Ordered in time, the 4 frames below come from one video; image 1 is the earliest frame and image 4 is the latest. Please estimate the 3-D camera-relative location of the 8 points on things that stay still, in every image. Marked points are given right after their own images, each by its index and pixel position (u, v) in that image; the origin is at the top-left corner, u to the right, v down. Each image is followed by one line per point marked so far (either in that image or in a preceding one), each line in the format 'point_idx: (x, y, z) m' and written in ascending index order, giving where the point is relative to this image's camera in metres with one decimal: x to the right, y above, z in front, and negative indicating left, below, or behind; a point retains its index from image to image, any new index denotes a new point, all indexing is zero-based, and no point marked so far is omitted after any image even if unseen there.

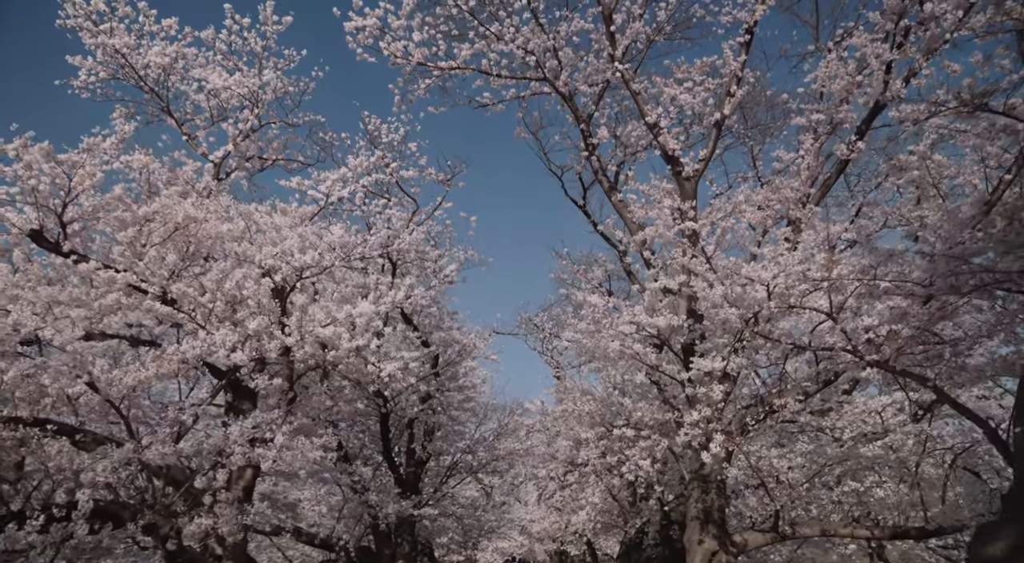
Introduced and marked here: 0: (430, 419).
0: (-1.6, -2.8, +17.3) m
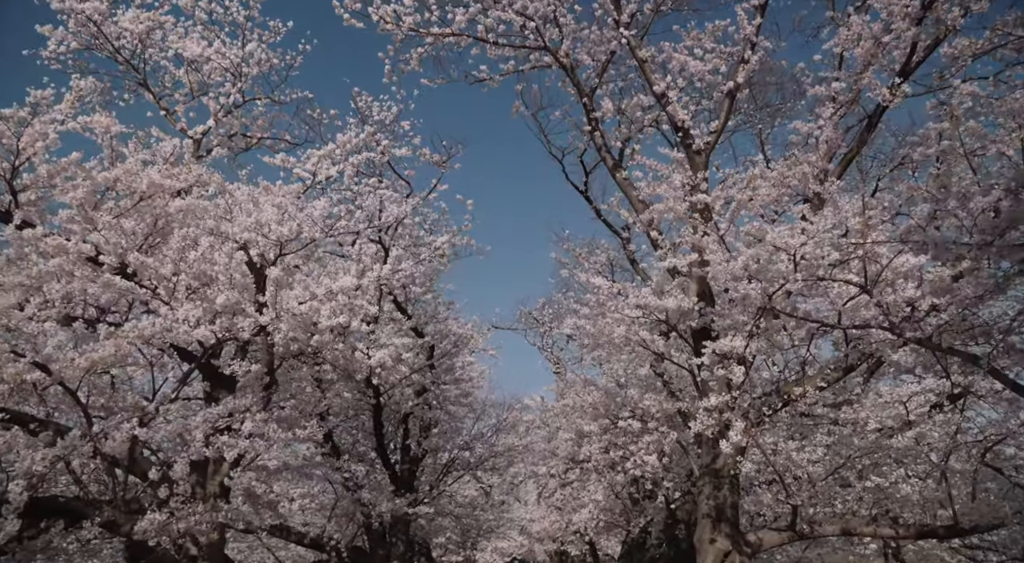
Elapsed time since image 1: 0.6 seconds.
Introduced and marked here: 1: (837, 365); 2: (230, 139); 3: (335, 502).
0: (-1.7, -2.6, +16.6) m
1: (+3.2, -0.8, +8.4) m
2: (-3.7, +1.9, +11.4) m
3: (-3.1, -3.9, +15.2) m
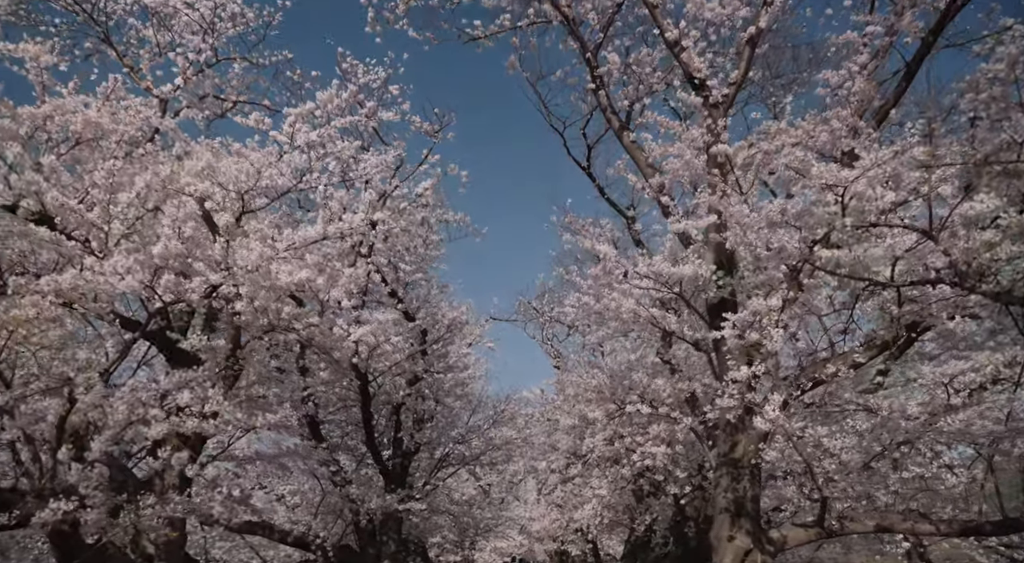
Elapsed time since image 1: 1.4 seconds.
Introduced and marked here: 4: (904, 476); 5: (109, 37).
0: (-1.7, -2.3, +15.7) m
1: (+3.1, -0.5, +7.5) m
2: (-3.8, +2.2, +10.5) m
3: (-3.2, -3.6, +14.3) m
4: (+3.7, -1.8, +8.2) m
5: (-4.7, +2.8, +10.0) m
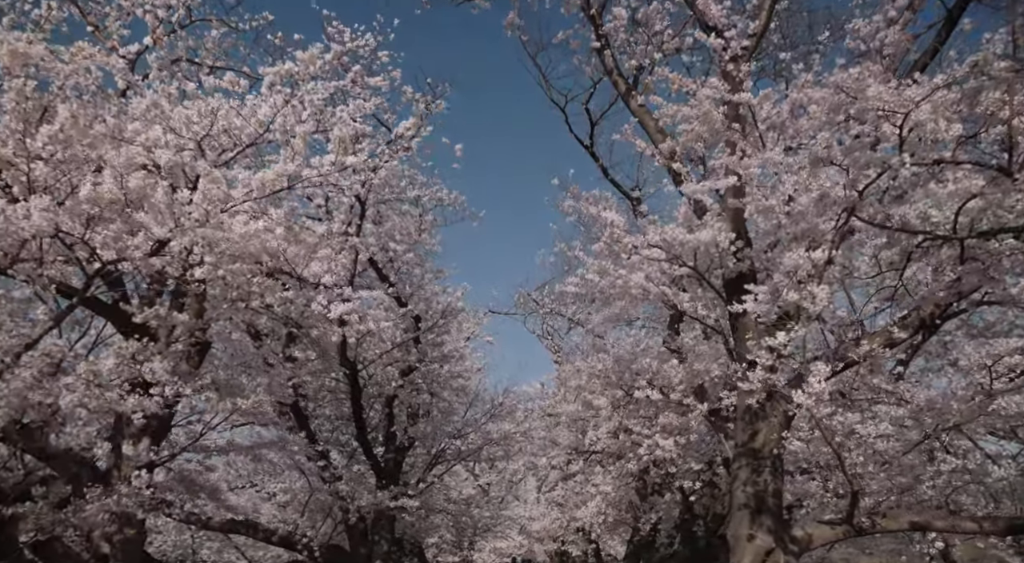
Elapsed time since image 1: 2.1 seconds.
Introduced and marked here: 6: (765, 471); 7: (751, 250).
0: (-1.7, -2.0, +14.9) m
1: (+3.1, -0.3, +6.7) m
2: (-3.8, +2.4, +9.7) m
3: (-3.2, -3.3, +13.5) m
4: (+3.7, -1.6, +7.4) m
5: (-4.7, +3.1, +9.2) m
6: (+2.2, -1.6, +7.4) m
7: (+2.0, +0.2, +7.1) m
